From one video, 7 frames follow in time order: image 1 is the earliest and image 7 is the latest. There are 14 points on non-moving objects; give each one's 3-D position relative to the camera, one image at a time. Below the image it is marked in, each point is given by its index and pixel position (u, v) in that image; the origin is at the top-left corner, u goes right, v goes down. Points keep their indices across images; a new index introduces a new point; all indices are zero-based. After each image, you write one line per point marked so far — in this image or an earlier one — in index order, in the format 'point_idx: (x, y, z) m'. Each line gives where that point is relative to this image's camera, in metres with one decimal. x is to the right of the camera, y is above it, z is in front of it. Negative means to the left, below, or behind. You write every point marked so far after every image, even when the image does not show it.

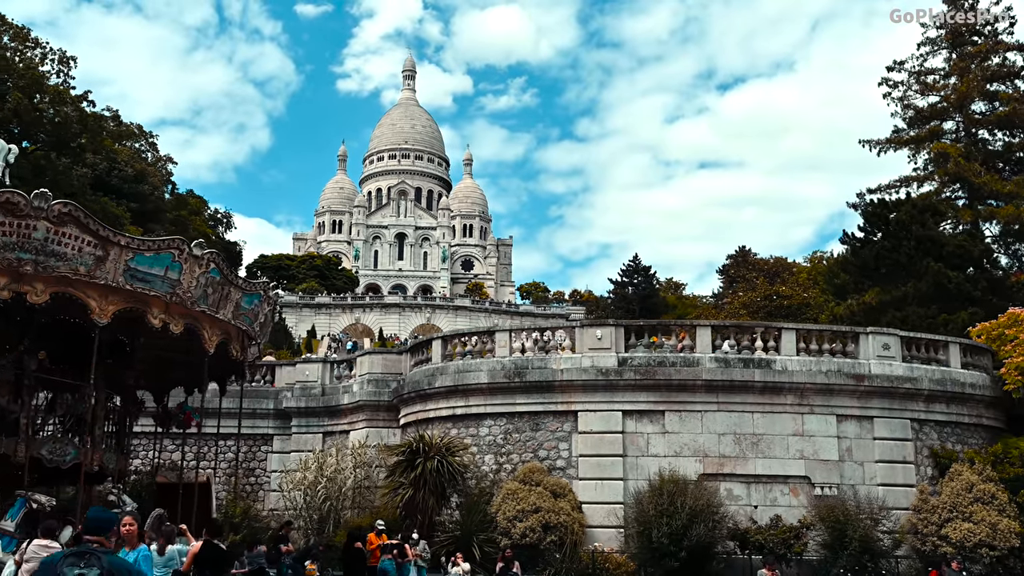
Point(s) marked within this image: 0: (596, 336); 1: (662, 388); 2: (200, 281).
0: (+1.5, -0.9, +18.7) m
1: (+2.6, -1.7, +18.3) m
2: (-3.6, +0.1, +12.1) m
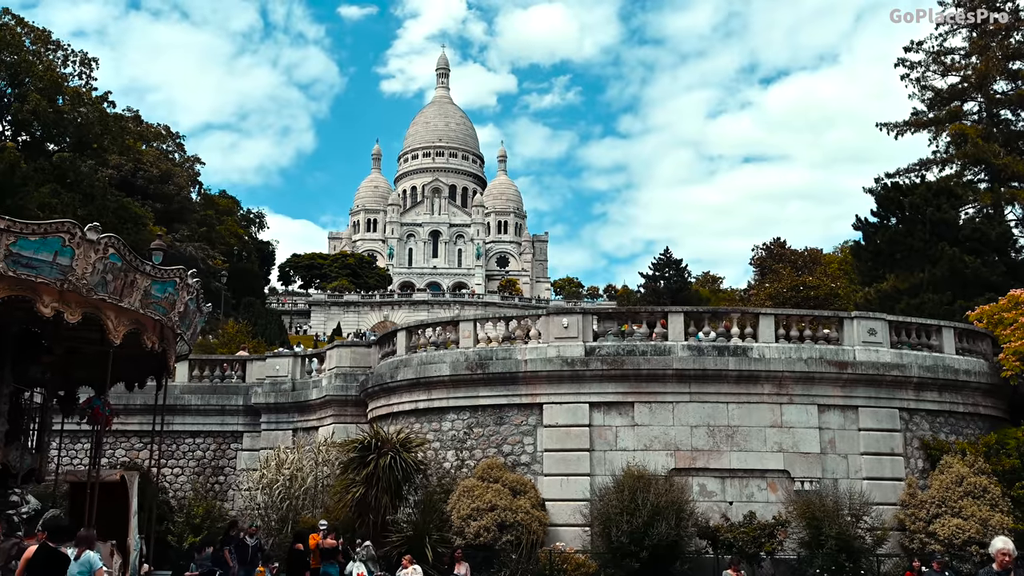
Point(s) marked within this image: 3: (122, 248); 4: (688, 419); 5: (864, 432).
0: (+0.9, -0.6, +17.7) m
1: (+1.9, -1.5, +17.3) m
2: (-4.4, +0.2, +11.4) m
3: (-4.2, +0.4, +11.5) m
4: (+2.9, -2.1, +17.2) m
5: (+5.8, -2.4, +17.4) m
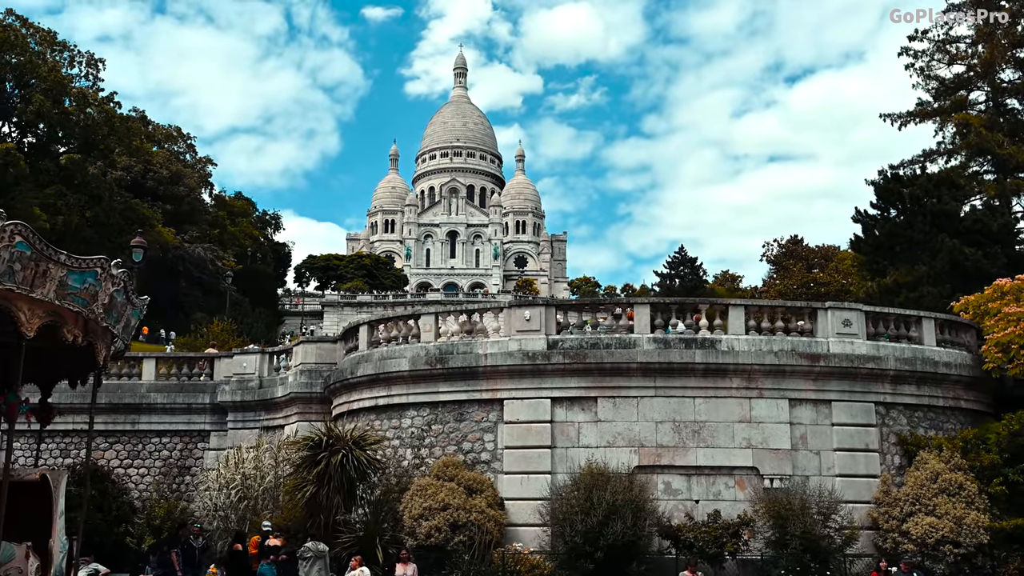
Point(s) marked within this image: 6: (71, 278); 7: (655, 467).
0: (+0.2, -0.5, +17.1) m
1: (+1.3, -1.3, +16.7) m
2: (-5.2, +0.3, +10.9) m
3: (-5.0, +0.5, +11.0) m
4: (+2.2, -2.0, +16.6) m
5: (+5.1, -2.2, +16.7) m
6: (-4.9, +0.1, +11.8) m
7: (+2.2, -2.8, +16.4) m
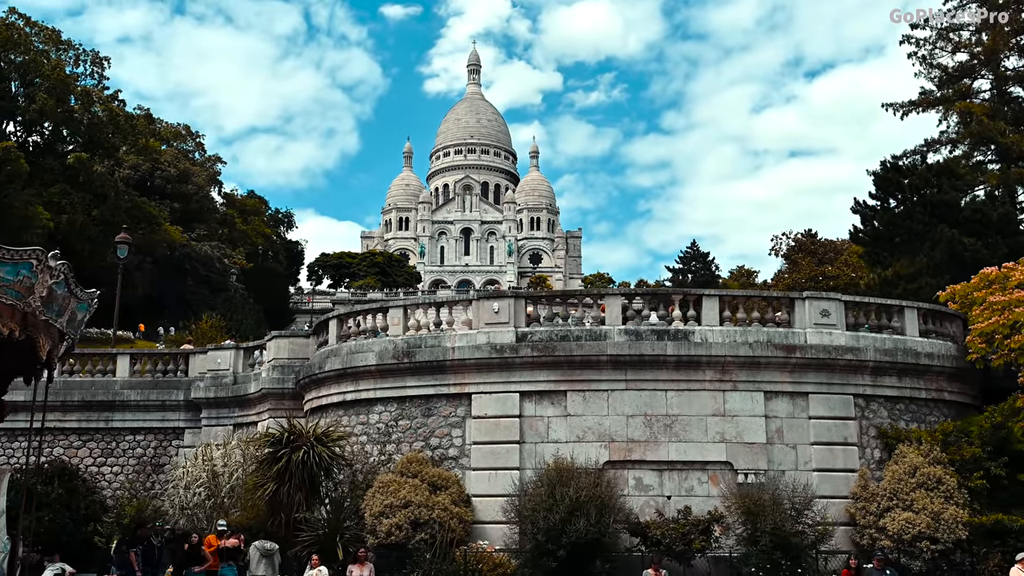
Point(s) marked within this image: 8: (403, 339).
0: (-0.3, -0.3, +16.7) m
1: (+0.8, -1.2, +16.3) m
2: (-5.8, +0.4, +10.5) m
3: (-5.6, +0.6, +10.7) m
4: (+1.7, -1.8, +16.1) m
5: (+4.6, -2.0, +16.2) m
6: (-5.5, +0.2, +11.5) m
7: (+1.7, -2.6, +16.0) m
8: (-1.7, -0.8, +17.0) m
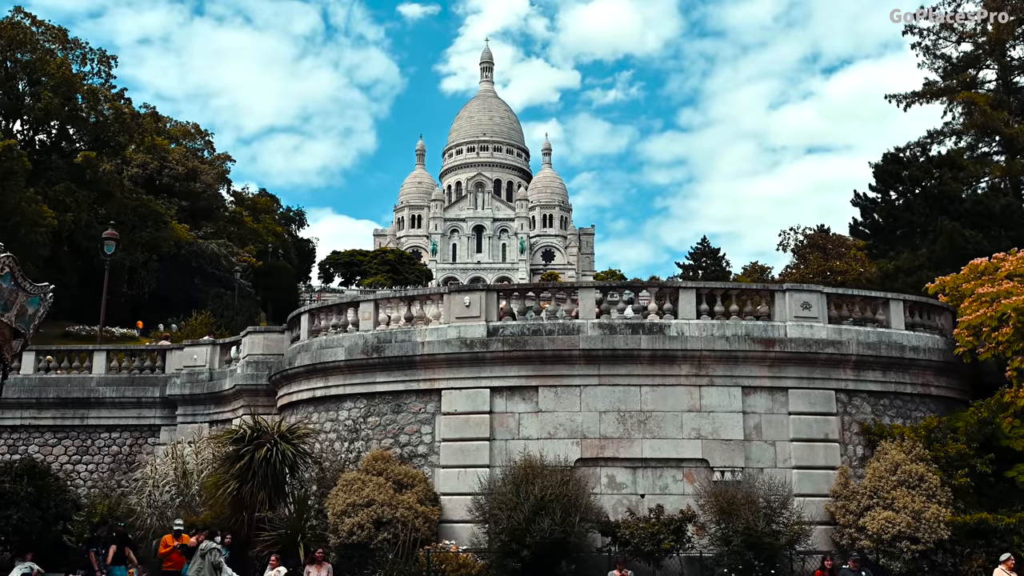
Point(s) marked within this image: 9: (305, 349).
0: (-0.8, -0.2, +16.3) m
1: (+0.3, -1.1, +15.8) m
2: (-6.4, +0.5, +10.2) m
3: (-6.1, +0.7, +10.3) m
4: (+1.3, -1.7, +15.7) m
5: (+4.2, -1.9, +15.7) m
6: (-6.0, +0.3, +11.1) m
7: (+1.3, -2.5, +15.5) m
8: (-2.2, -0.7, +16.6) m
9: (-3.4, -1.0, +17.3) m
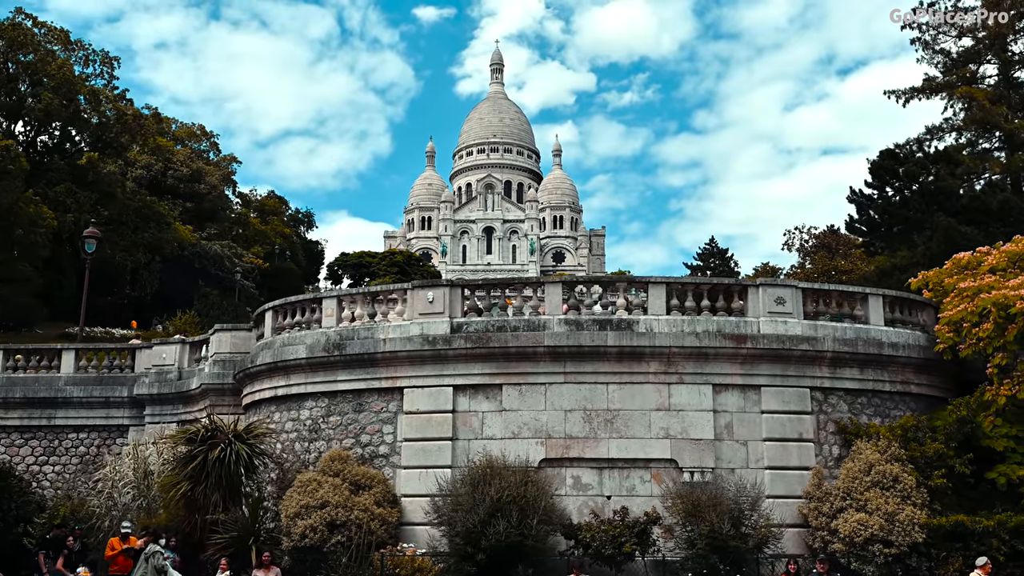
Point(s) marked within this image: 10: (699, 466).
0: (-1.3, -0.2, +15.8) m
1: (-0.2, -1.0, +15.3) m
2: (-7.0, +0.5, +9.8) m
3: (-6.7, +0.8, +9.9) m
4: (+0.7, -1.6, +15.2) m
5: (+3.7, -1.8, +15.2) m
6: (-6.6, +0.3, +10.7) m
7: (+0.7, -2.4, +15.0) m
8: (-2.7, -0.7, +16.2) m
9: (-3.9, -0.9, +16.9) m
10: (+2.6, -2.5, +14.9) m
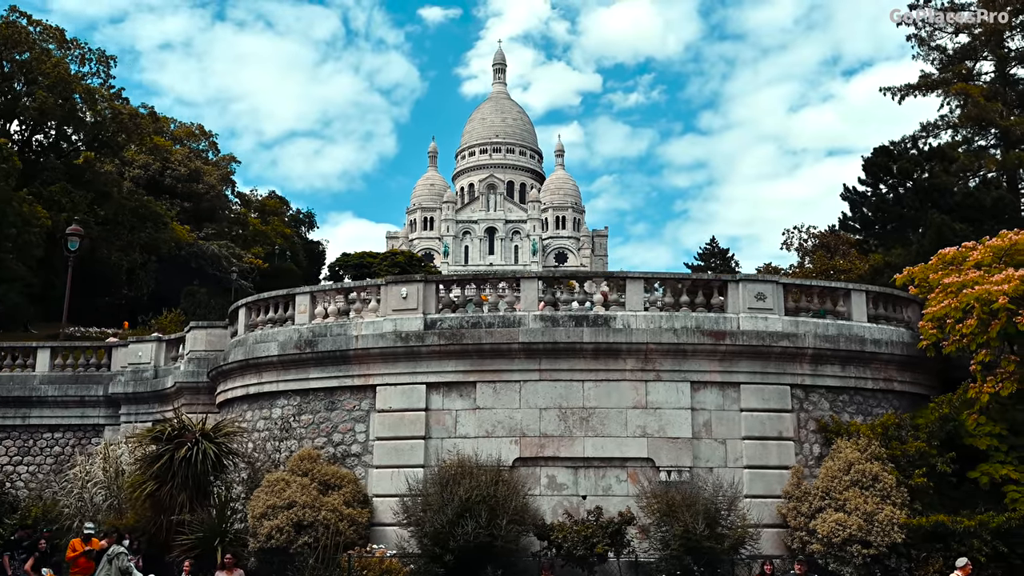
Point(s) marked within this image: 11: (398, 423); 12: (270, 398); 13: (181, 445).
0: (-1.6, -0.1, +15.5) m
1: (-0.6, -0.9, +15.0) m
2: (-7.3, +0.6, +9.5) m
3: (-7.1, +0.8, +9.6) m
4: (+0.4, -1.6, +14.9) m
5: (+3.3, -1.8, +14.9) m
6: (-7.0, +0.4, +10.4) m
7: (+0.4, -2.4, +14.7) m
8: (-3.1, -0.6, +15.9) m
9: (-4.3, -0.9, +16.6) m
10: (+2.3, -2.4, +14.6) m
11: (-1.6, -1.9, +15.0) m
12: (-3.7, -1.7, +16.3) m
13: (-4.6, -2.2, +14.7) m
